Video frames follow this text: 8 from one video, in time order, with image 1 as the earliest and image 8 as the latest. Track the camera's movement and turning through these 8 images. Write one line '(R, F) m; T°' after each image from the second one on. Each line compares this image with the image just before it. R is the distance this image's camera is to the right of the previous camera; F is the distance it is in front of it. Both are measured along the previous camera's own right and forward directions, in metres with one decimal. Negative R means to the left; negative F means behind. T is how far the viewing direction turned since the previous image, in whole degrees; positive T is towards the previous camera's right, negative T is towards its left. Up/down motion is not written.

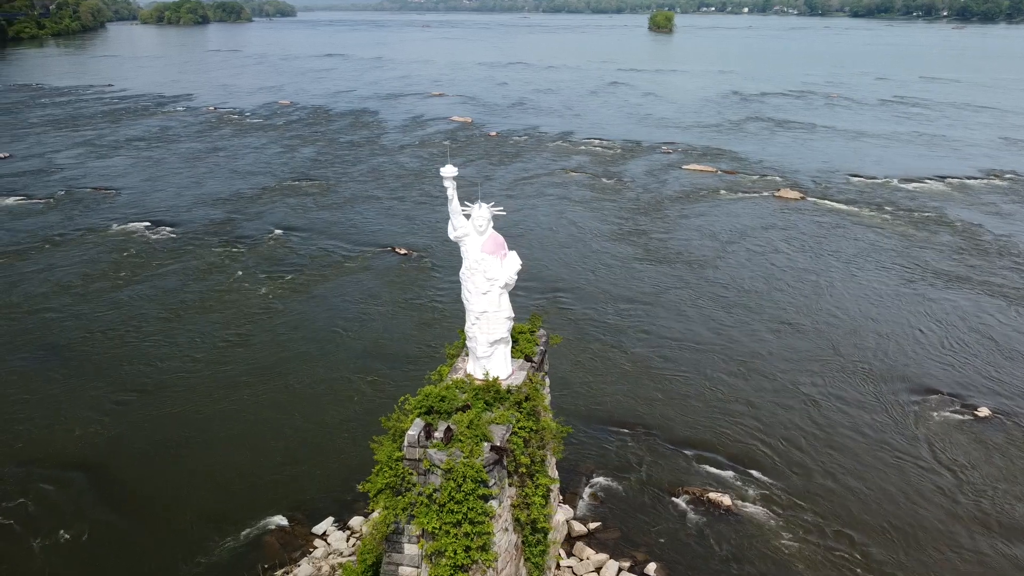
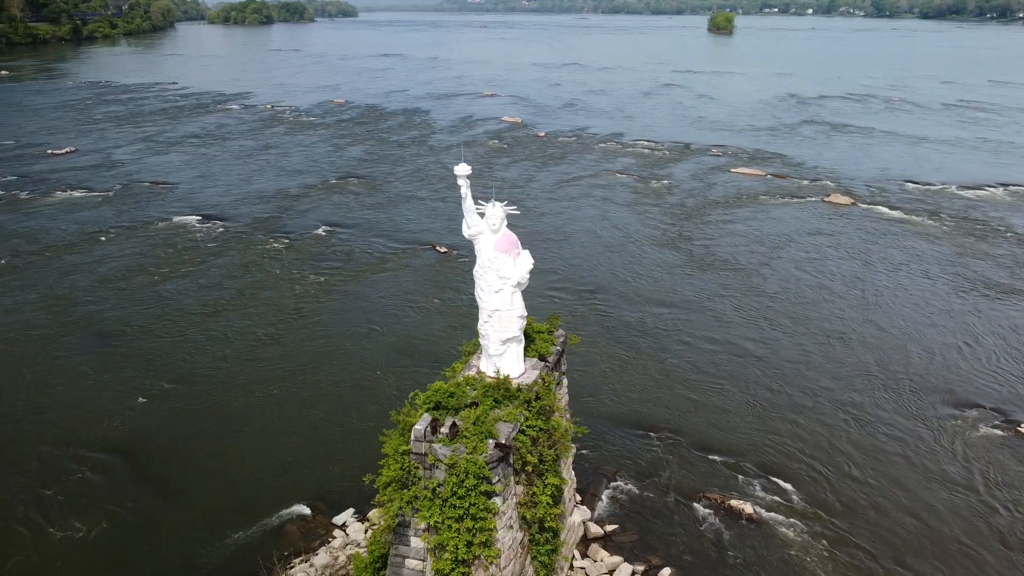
(+0.5, 0.0) m; -4°
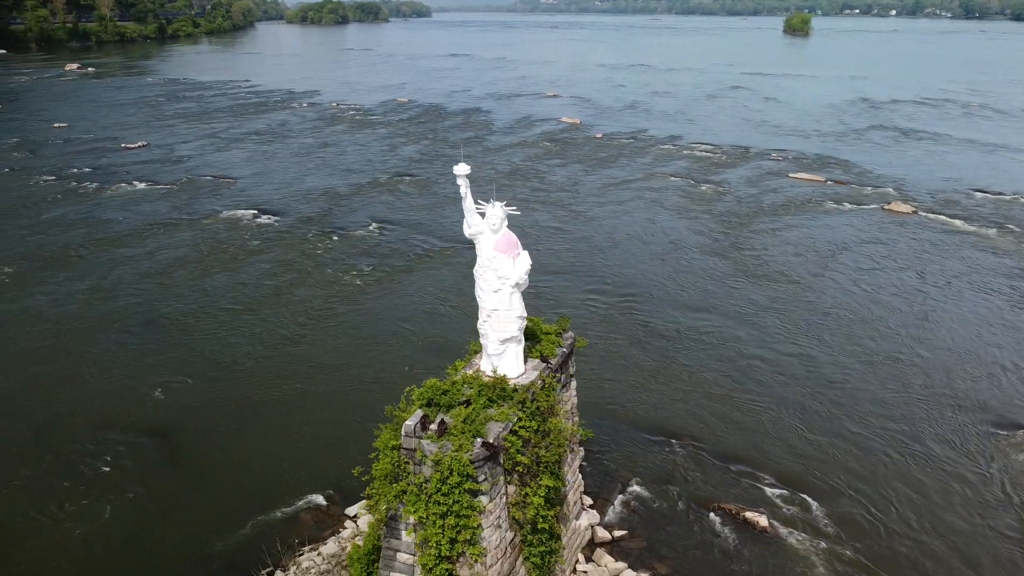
(+0.8, 0.0) m; -5°
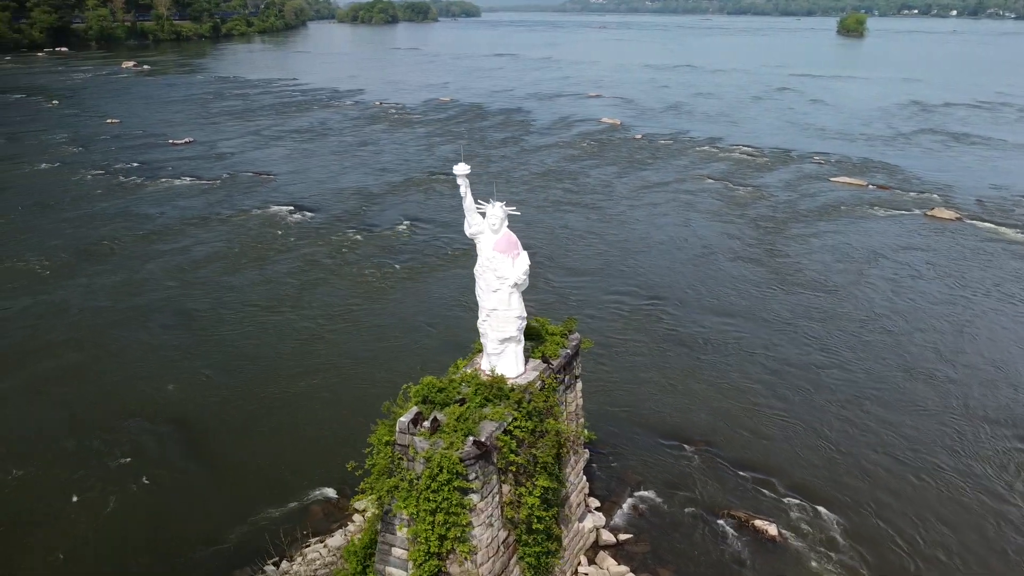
(+0.5, 0.0) m; -3°
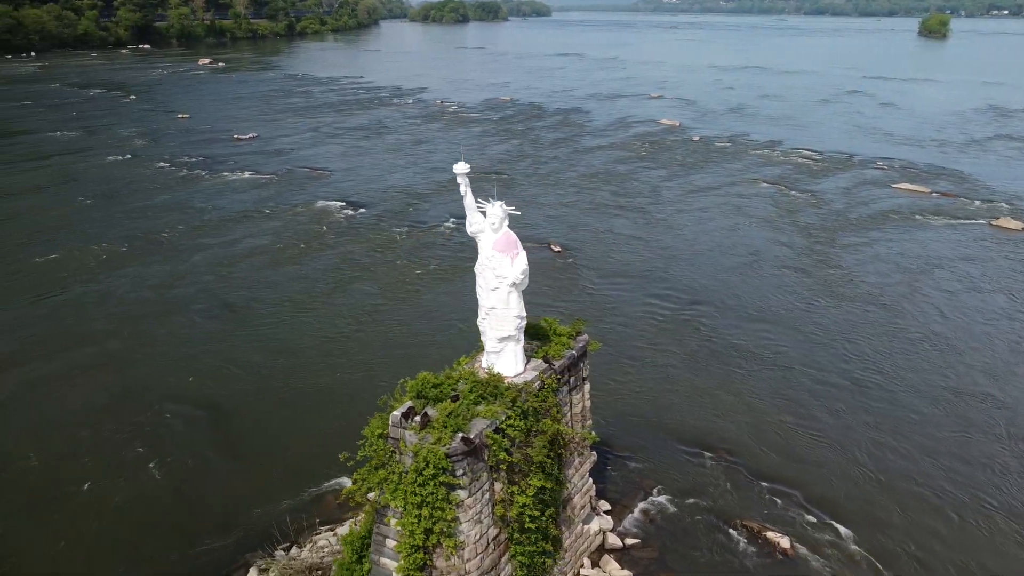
(+0.7, 0.0) m; -4°
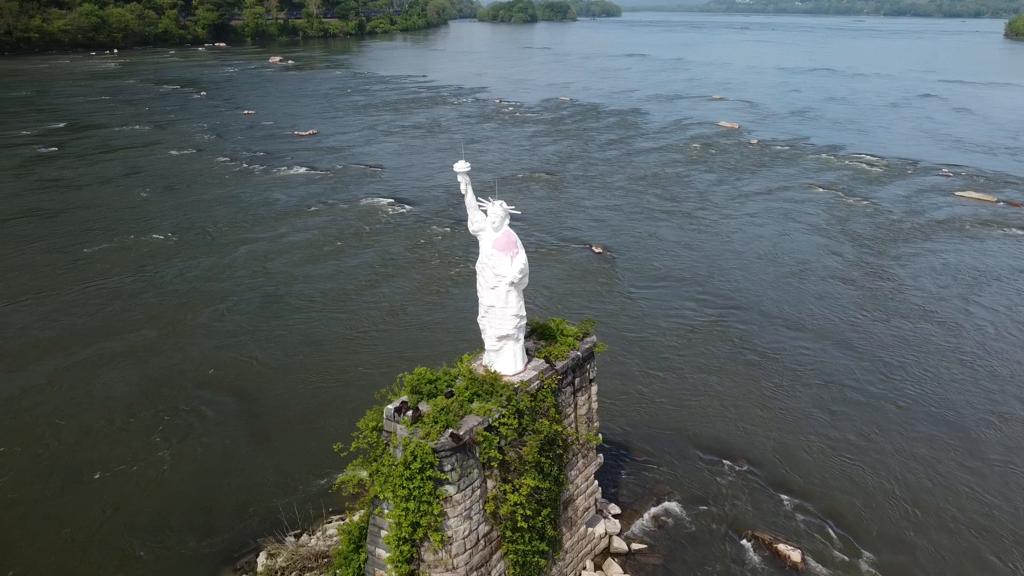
(+0.7, 0.0) m; -4°
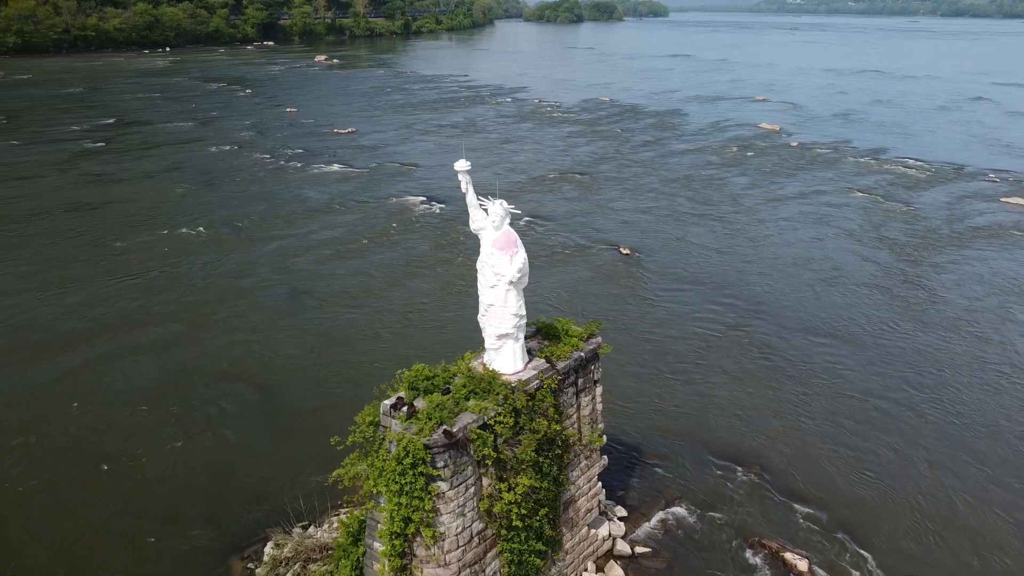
(+0.5, 0.0) m; -3°
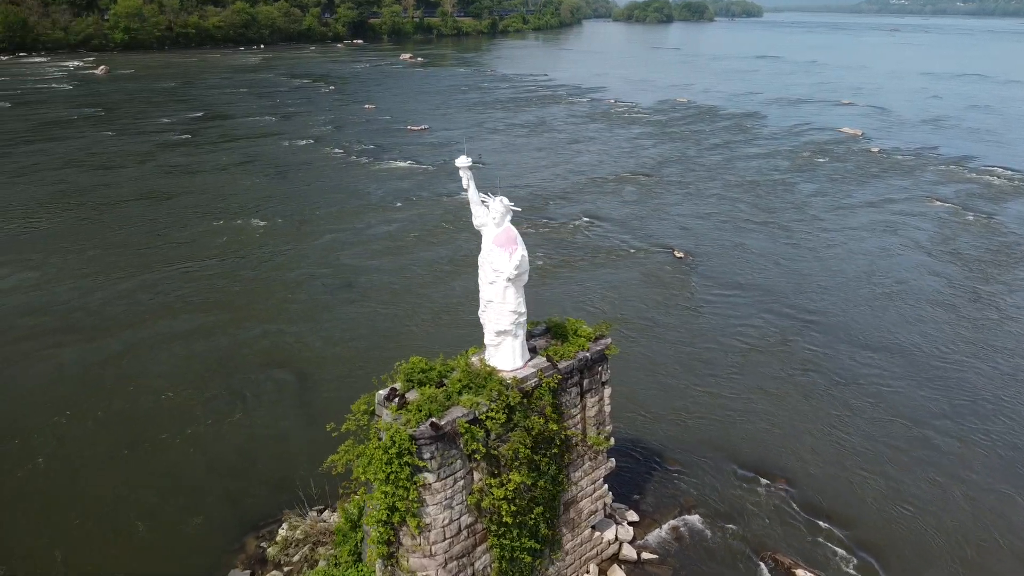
(+1.0, 0.0) m; -6°
